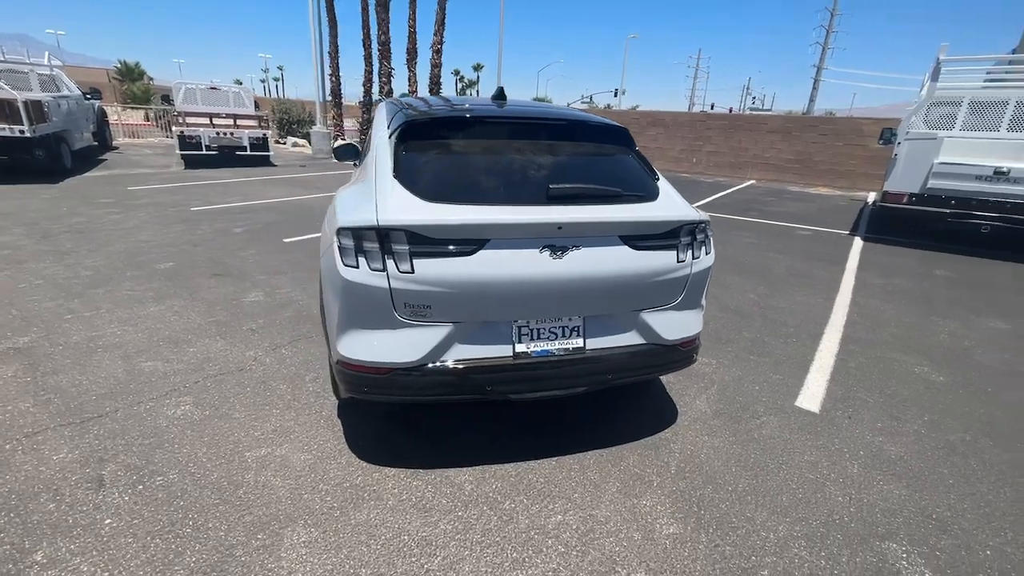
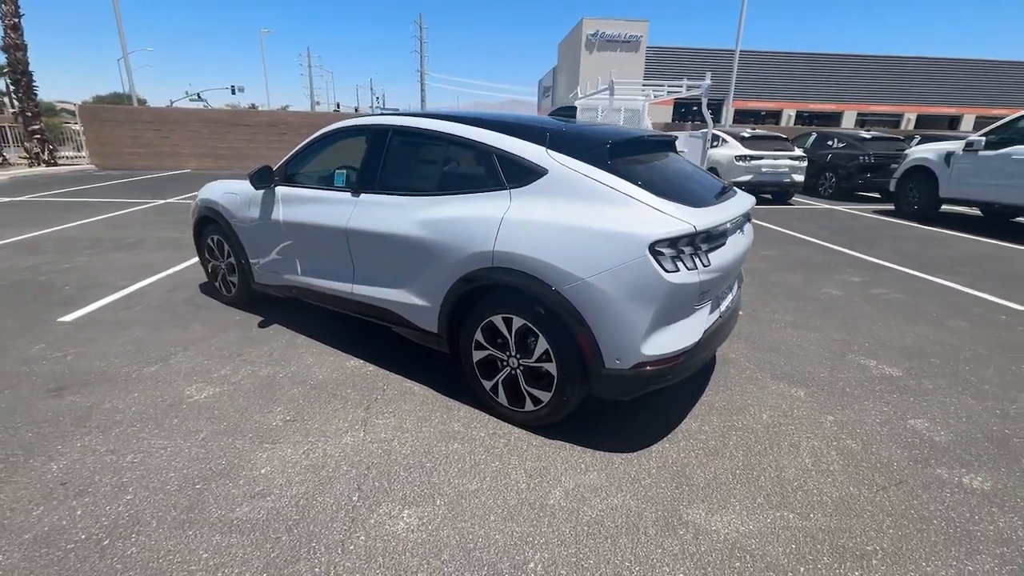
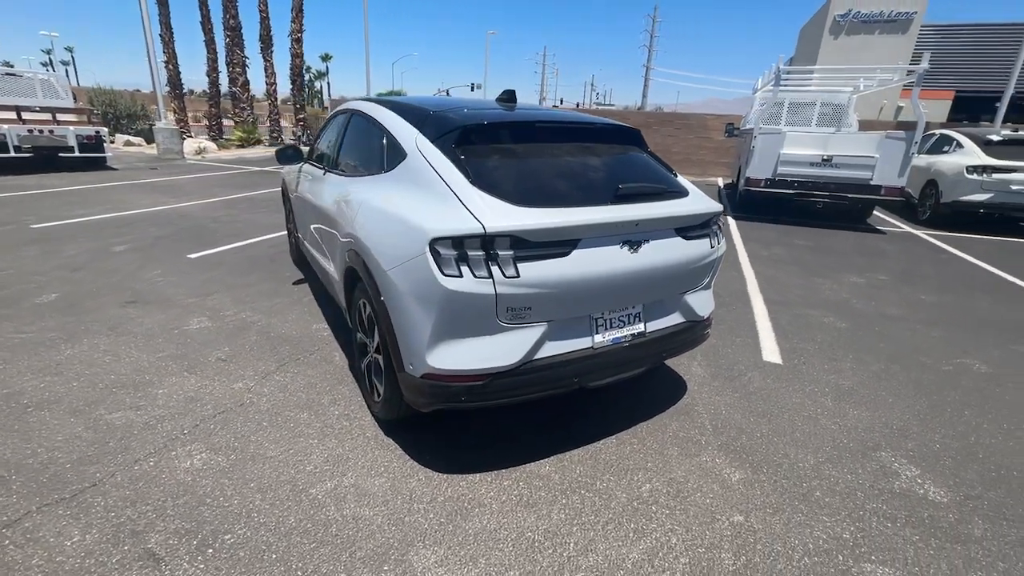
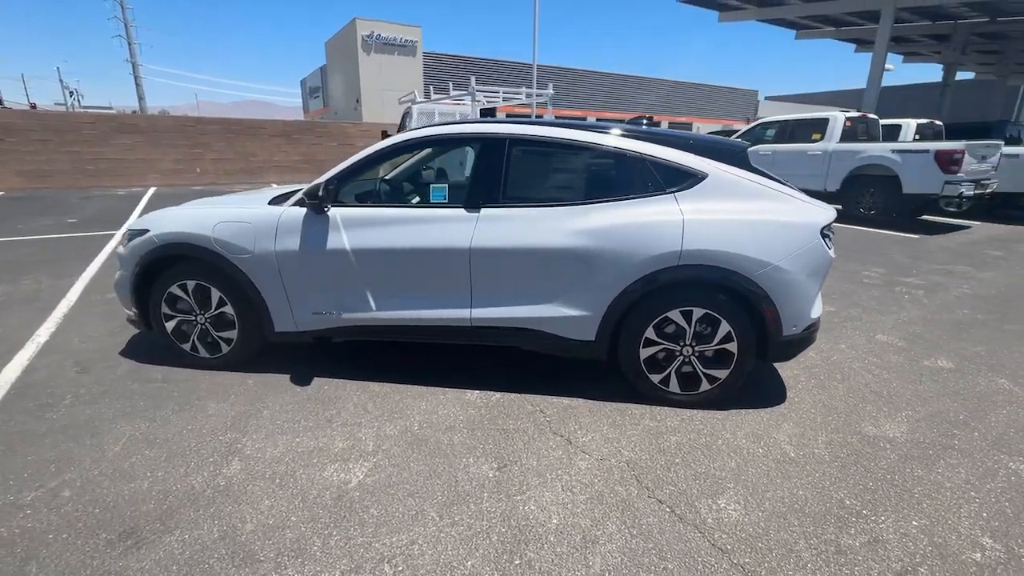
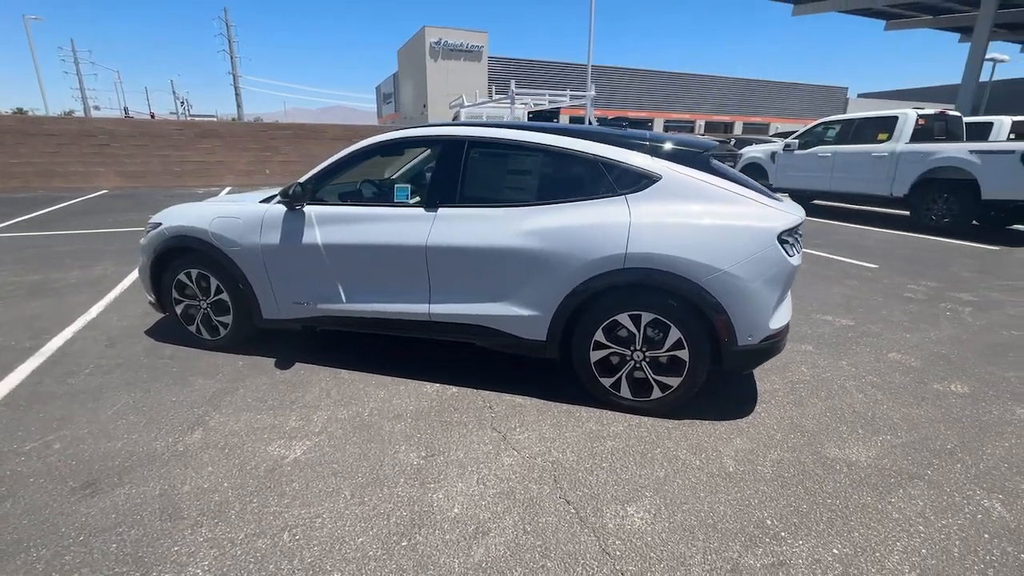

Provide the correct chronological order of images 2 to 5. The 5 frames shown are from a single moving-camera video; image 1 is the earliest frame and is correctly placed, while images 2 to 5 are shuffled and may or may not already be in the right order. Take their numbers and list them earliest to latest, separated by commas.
3, 2, 5, 4
